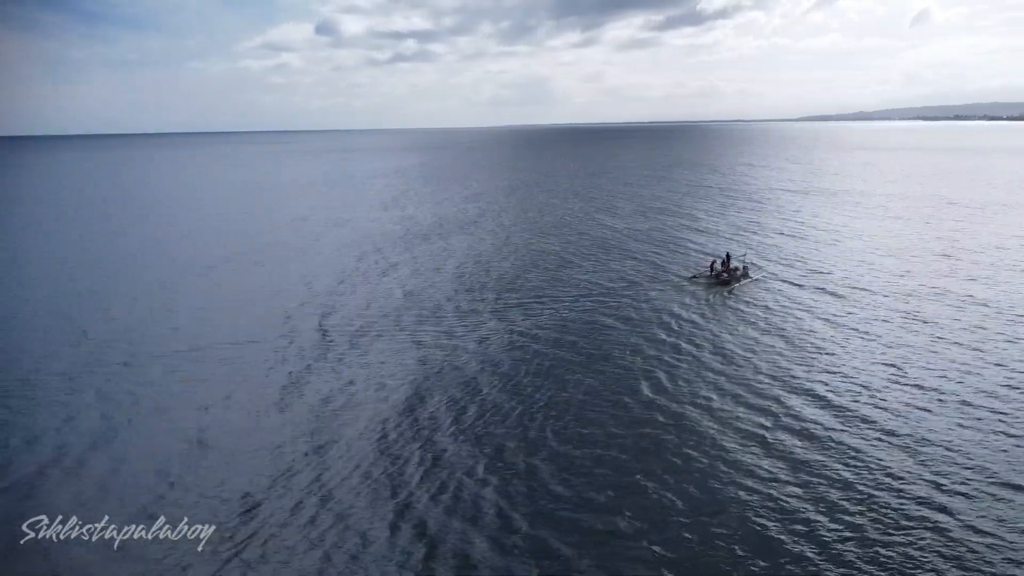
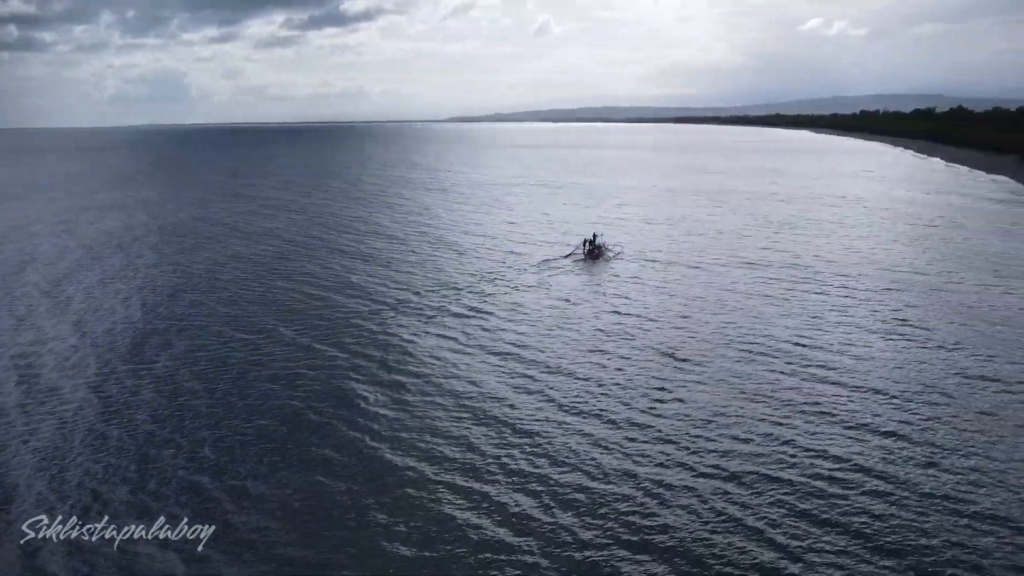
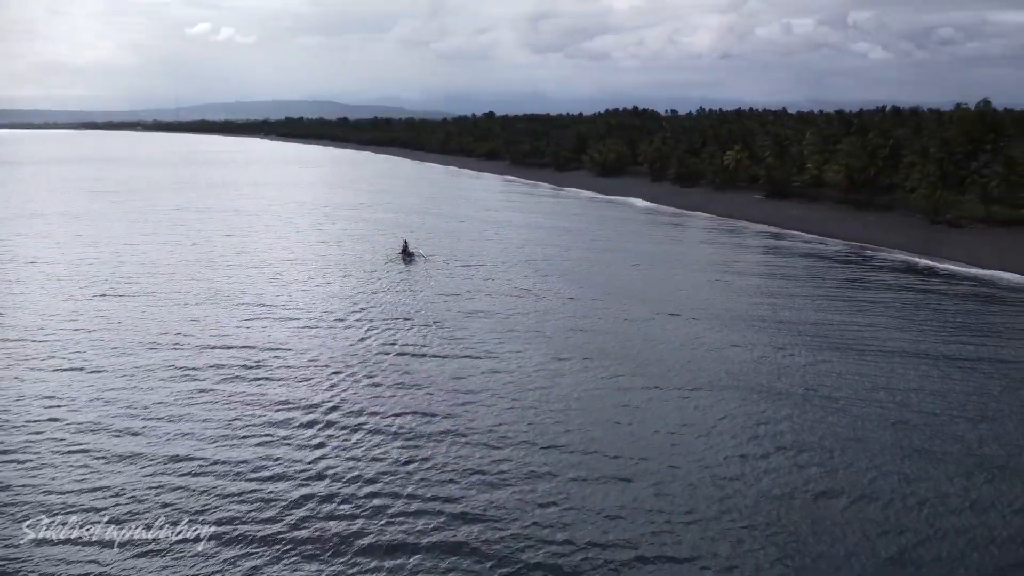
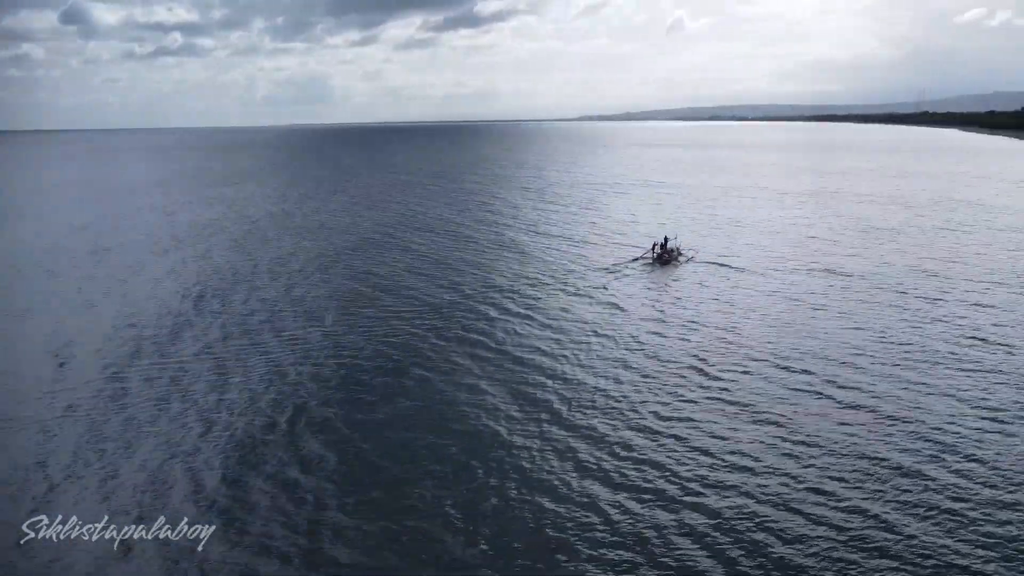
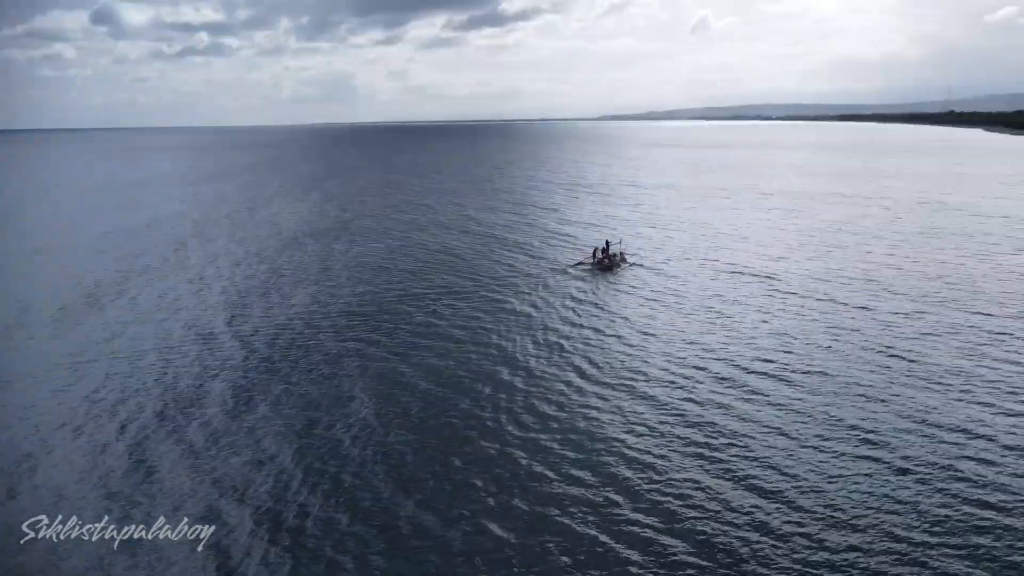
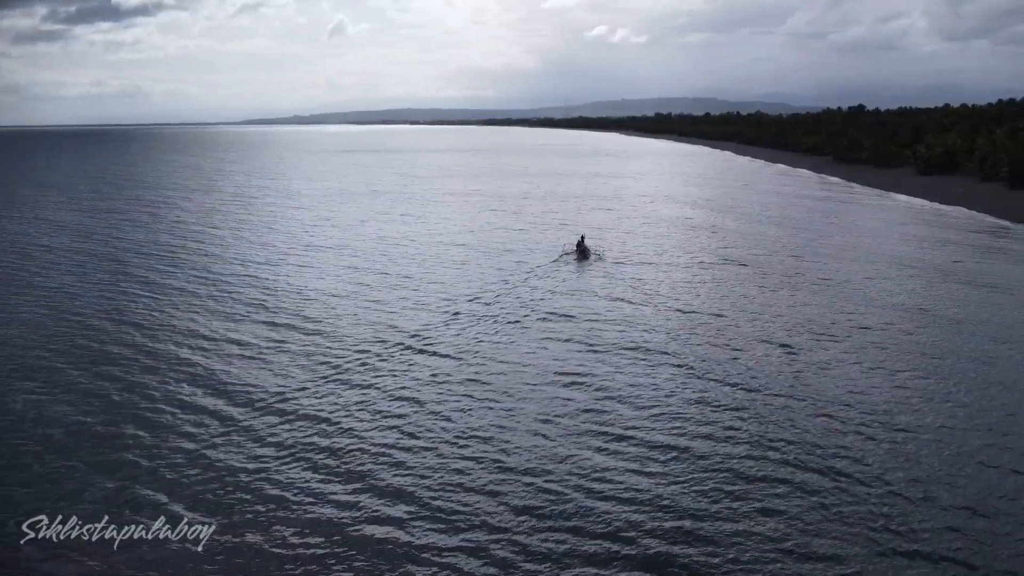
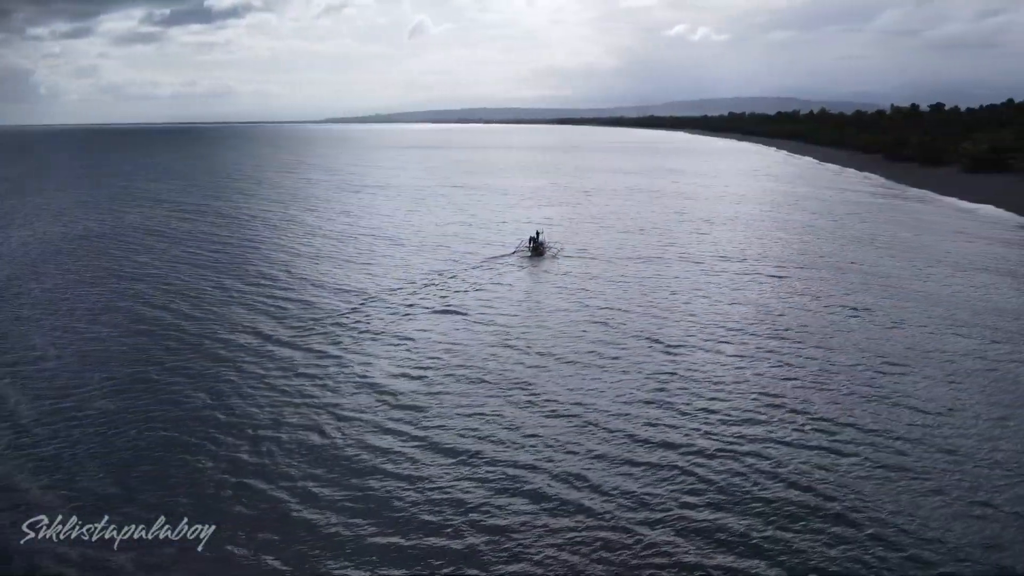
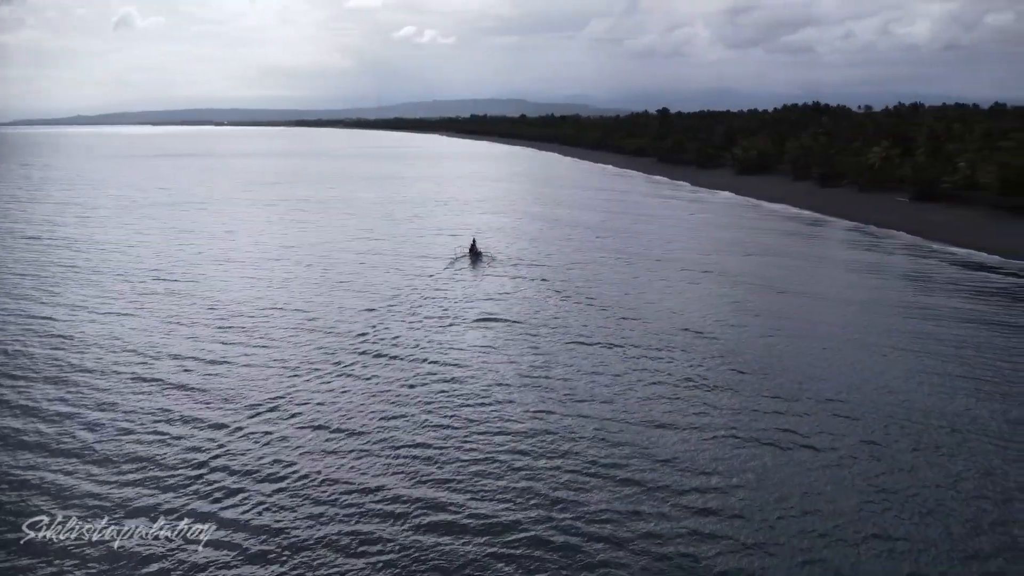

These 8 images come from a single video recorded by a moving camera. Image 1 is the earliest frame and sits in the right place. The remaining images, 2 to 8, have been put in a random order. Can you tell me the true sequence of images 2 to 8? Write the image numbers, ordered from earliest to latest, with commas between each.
5, 4, 2, 7, 6, 8, 3
